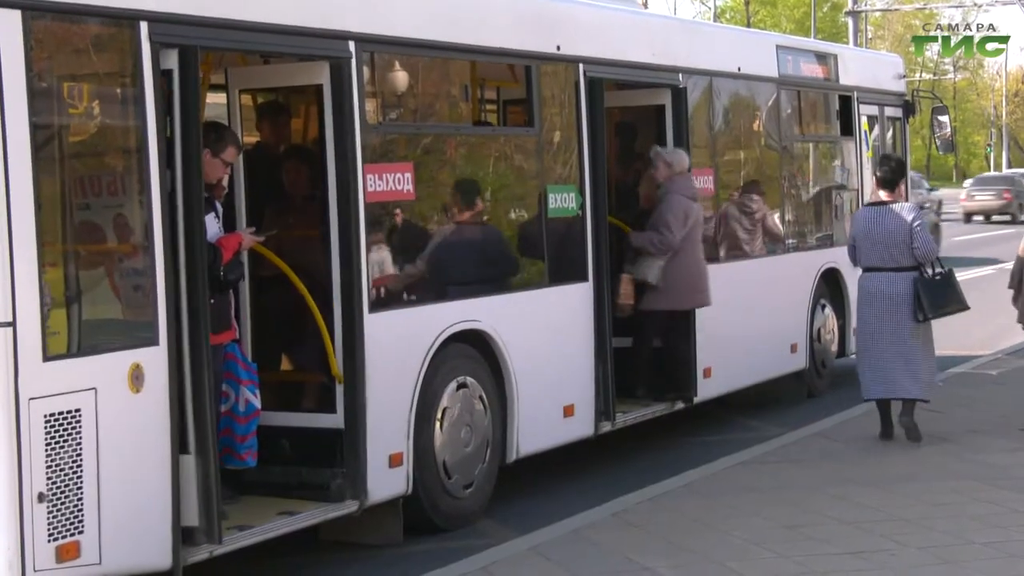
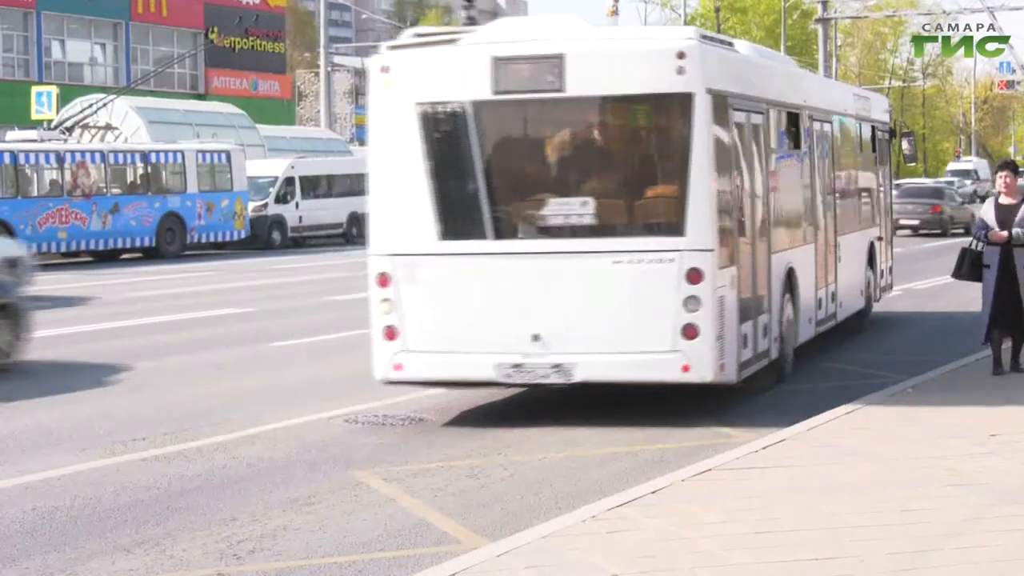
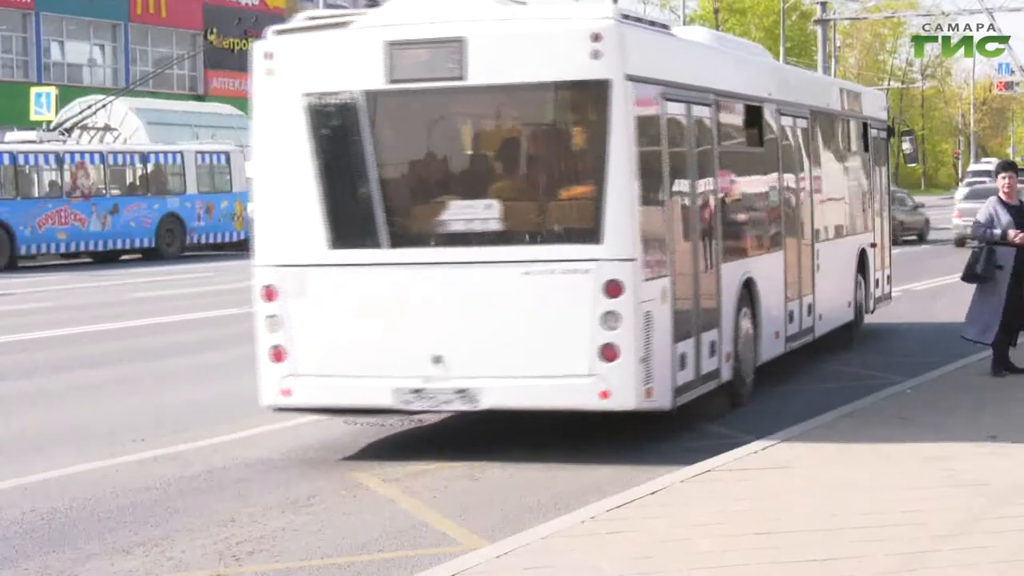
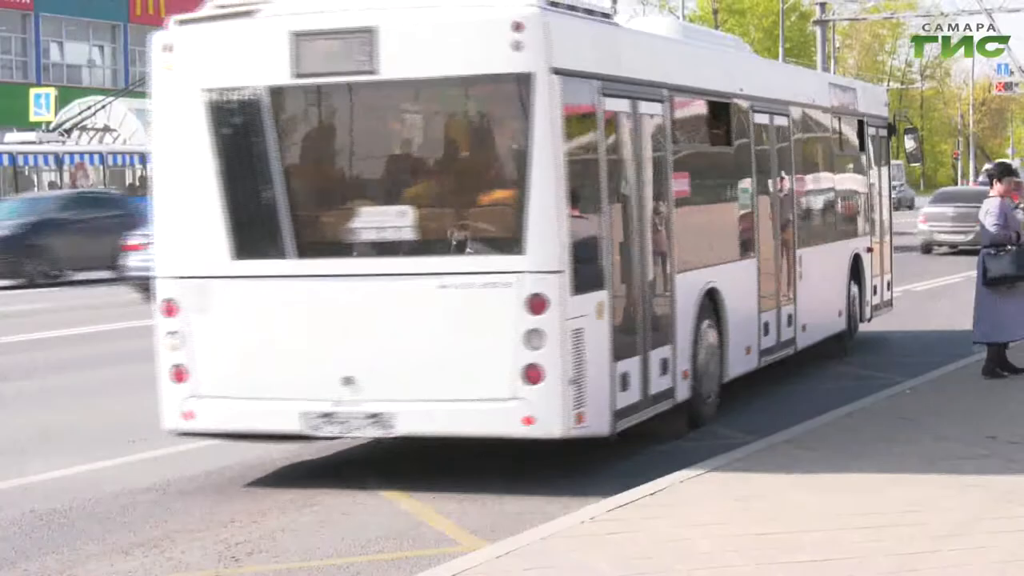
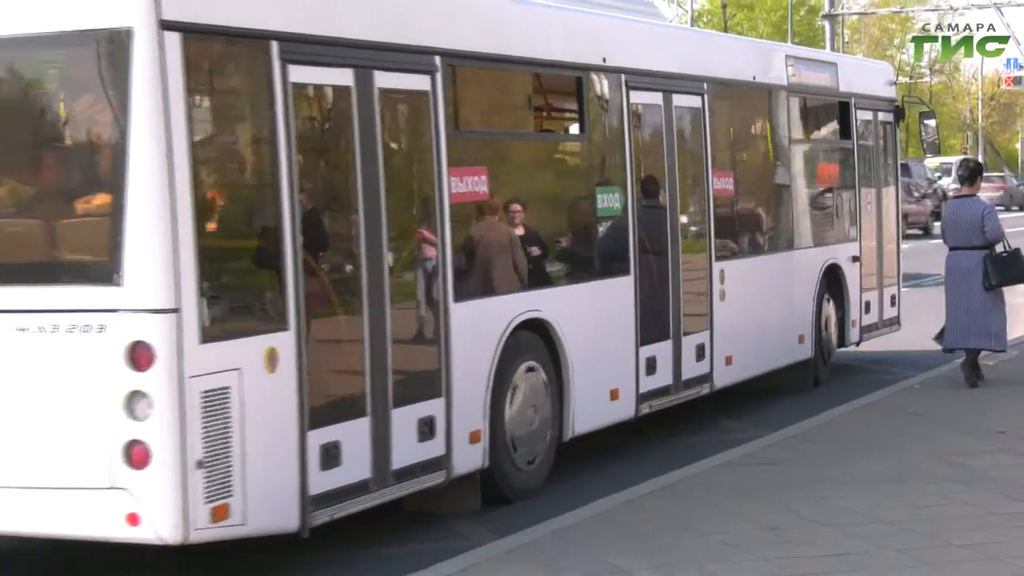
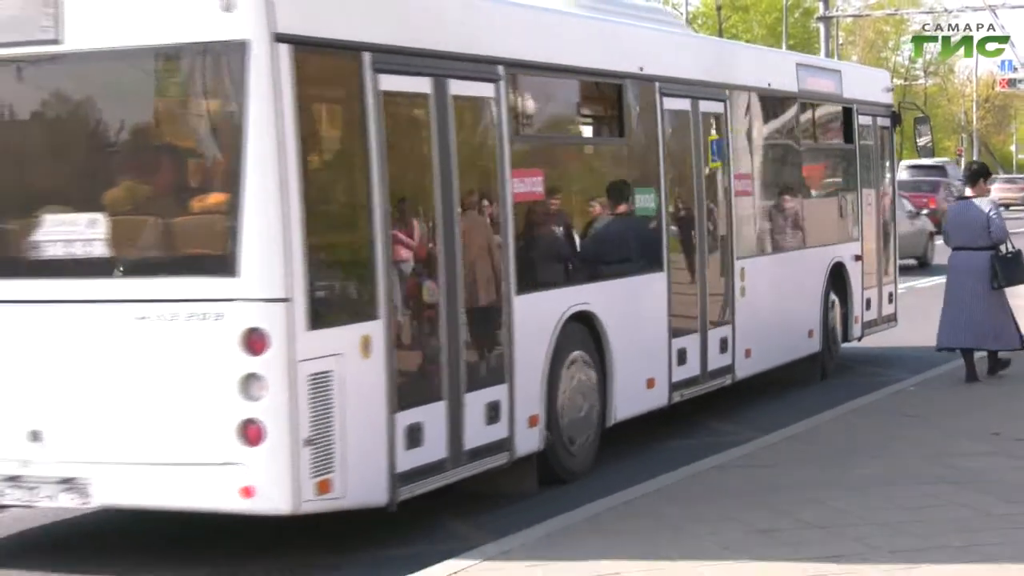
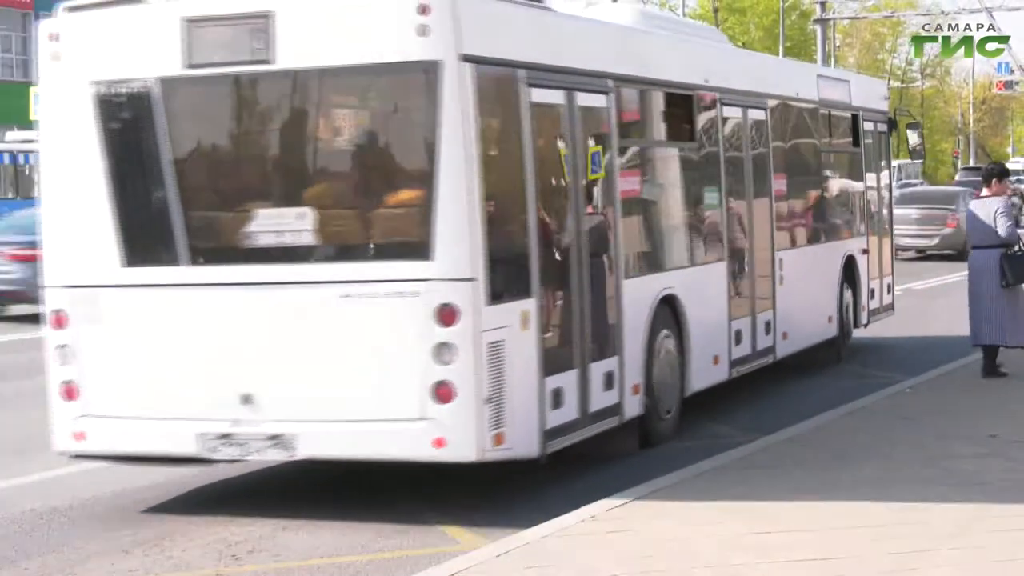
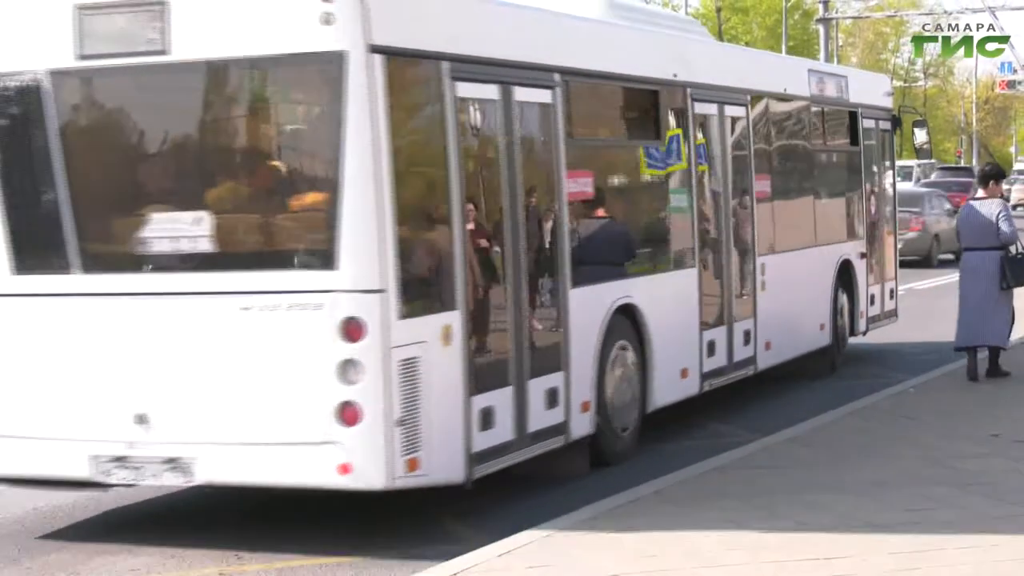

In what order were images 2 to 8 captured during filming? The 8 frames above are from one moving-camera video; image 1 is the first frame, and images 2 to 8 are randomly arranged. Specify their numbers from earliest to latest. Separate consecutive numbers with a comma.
5, 6, 8, 7, 4, 3, 2
